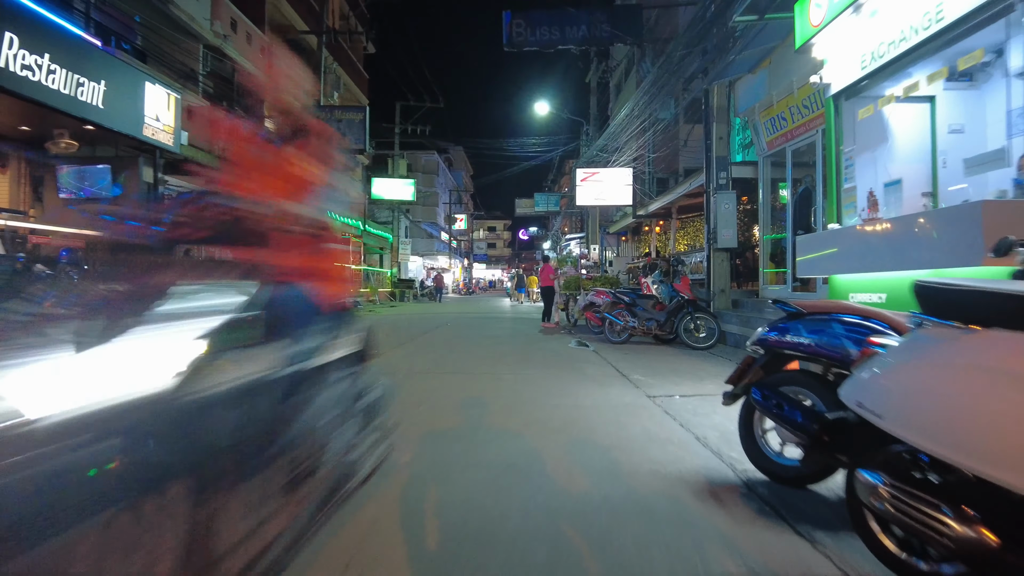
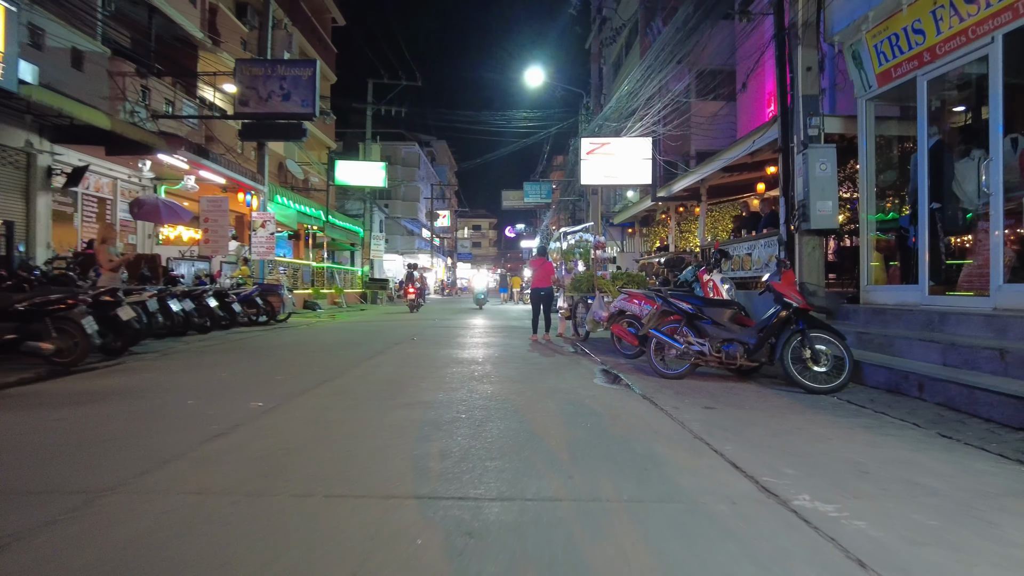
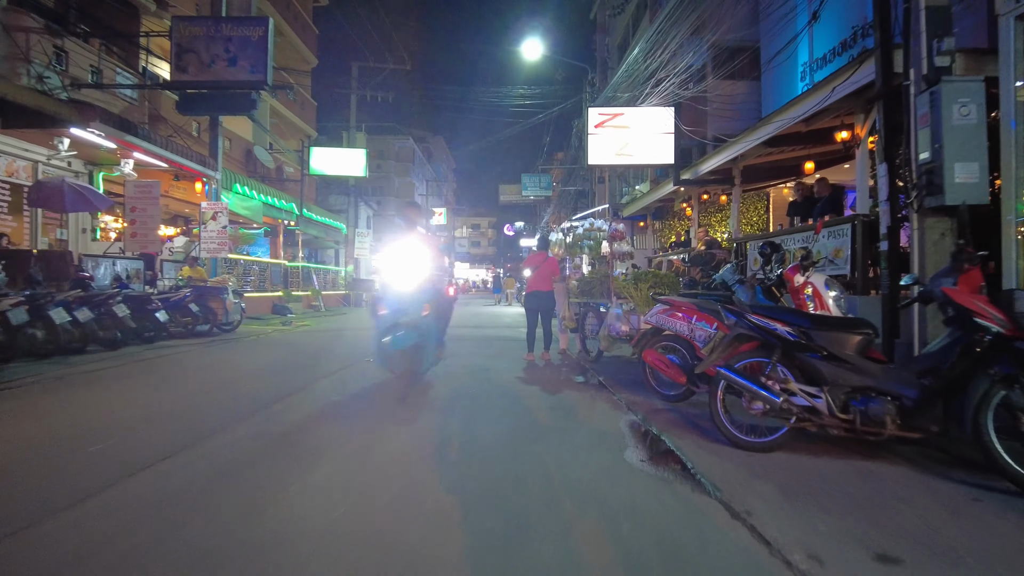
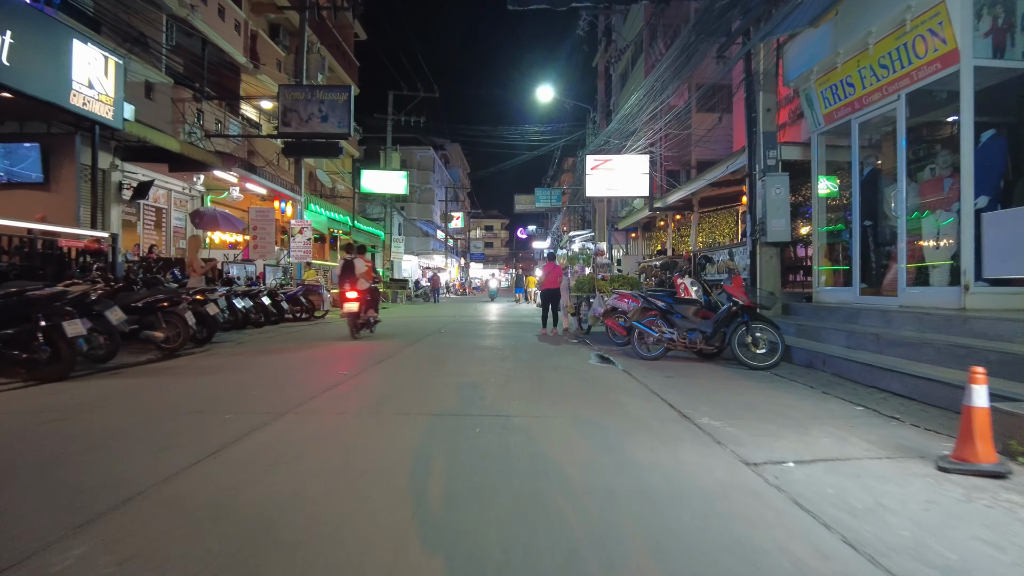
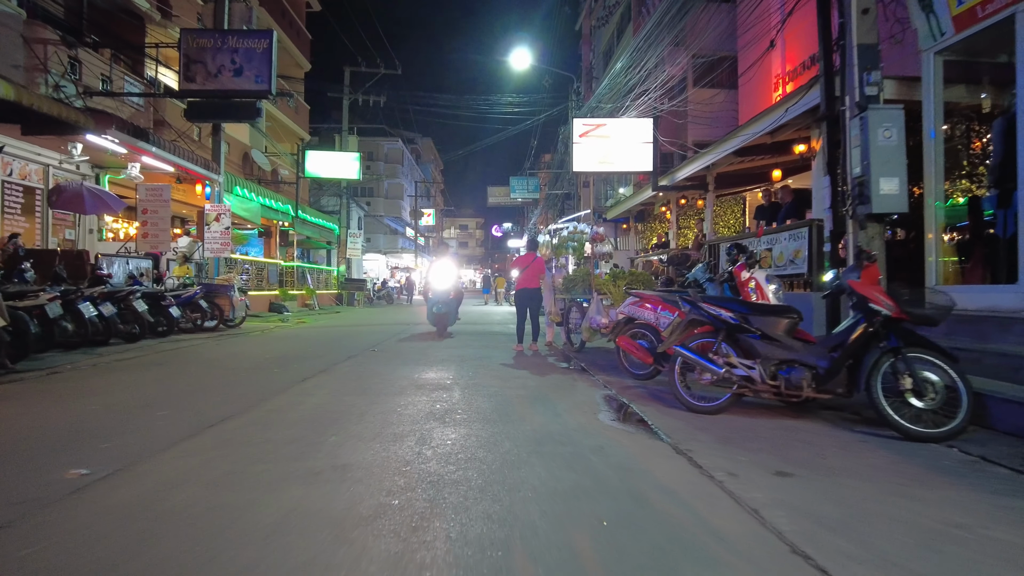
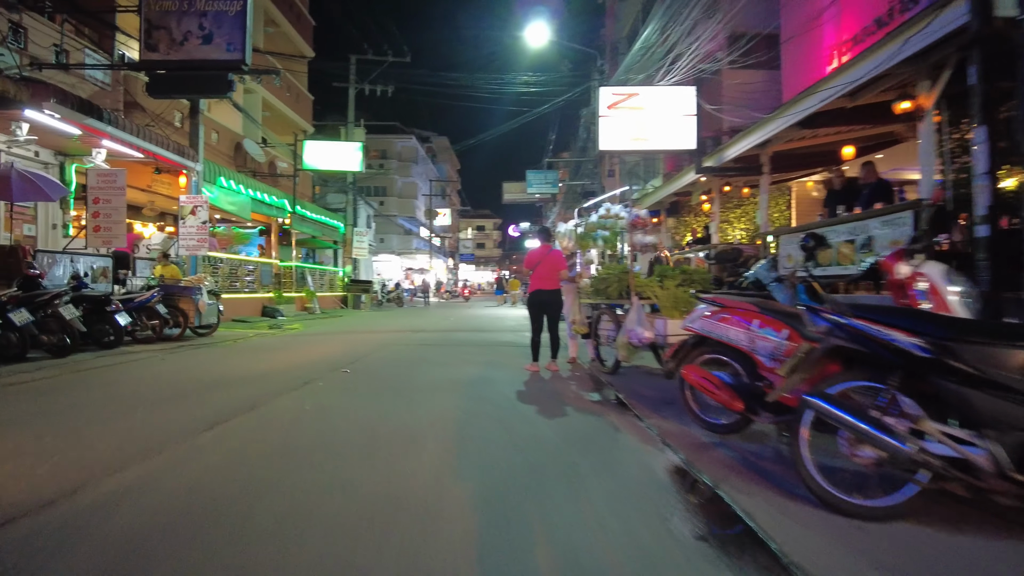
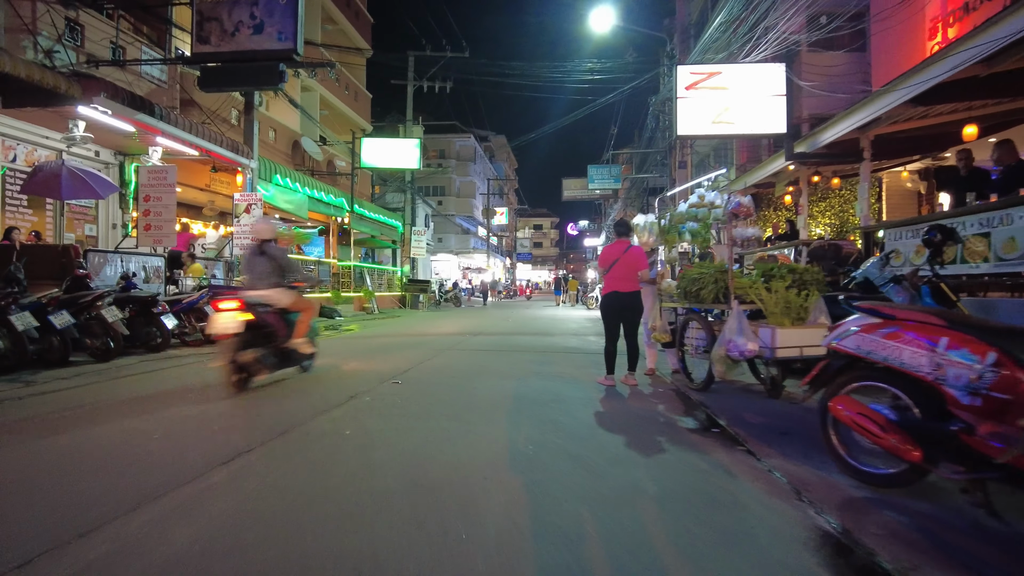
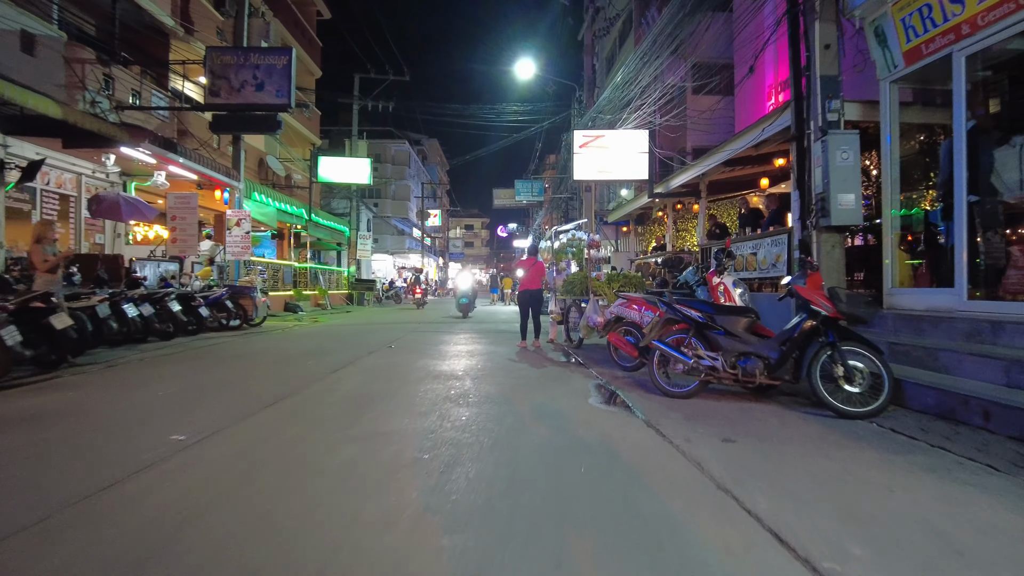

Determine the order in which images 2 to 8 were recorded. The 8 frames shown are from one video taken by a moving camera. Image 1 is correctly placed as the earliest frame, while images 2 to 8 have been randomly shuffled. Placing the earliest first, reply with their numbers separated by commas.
4, 2, 8, 5, 3, 6, 7
